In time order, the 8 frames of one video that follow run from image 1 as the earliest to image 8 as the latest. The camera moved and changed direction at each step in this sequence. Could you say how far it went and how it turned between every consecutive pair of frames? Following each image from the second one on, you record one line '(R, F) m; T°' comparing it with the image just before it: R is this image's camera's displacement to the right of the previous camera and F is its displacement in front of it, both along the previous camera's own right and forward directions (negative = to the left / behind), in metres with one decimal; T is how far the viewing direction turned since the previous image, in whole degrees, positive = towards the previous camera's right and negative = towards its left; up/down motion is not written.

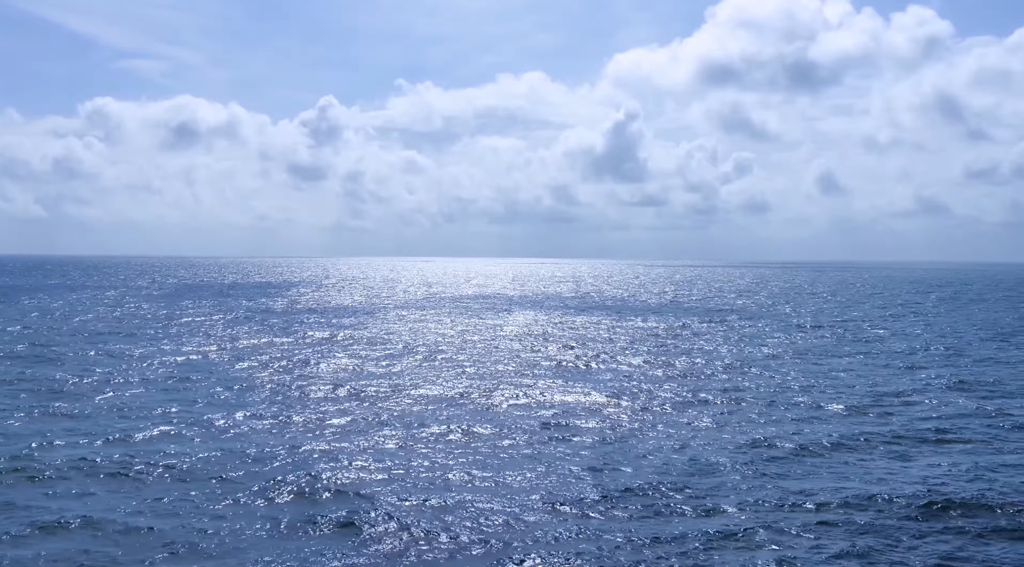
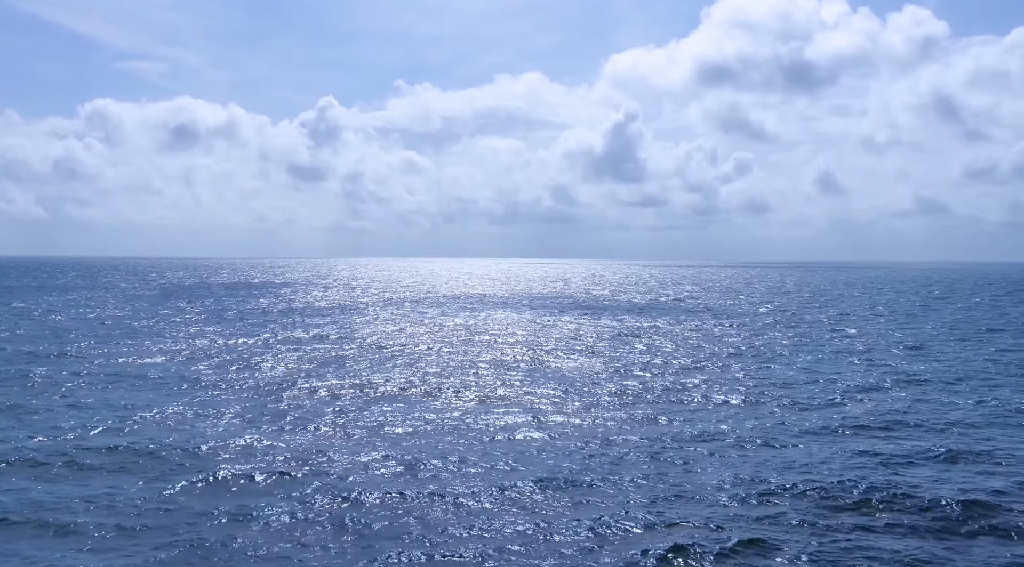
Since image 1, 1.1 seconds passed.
(+2.5, -0.6) m; 0°
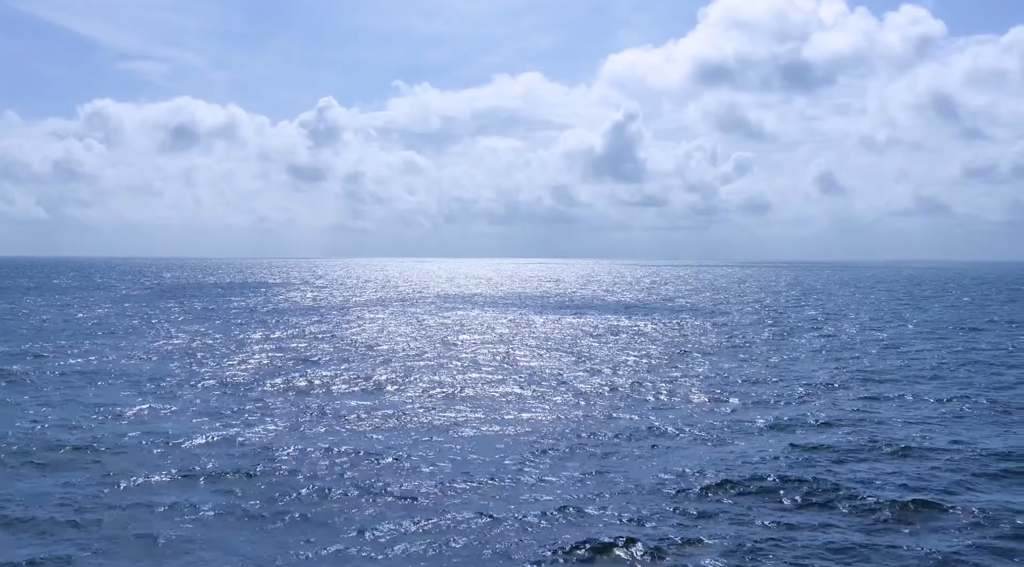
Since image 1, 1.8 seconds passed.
(+1.8, -0.7) m; 0°
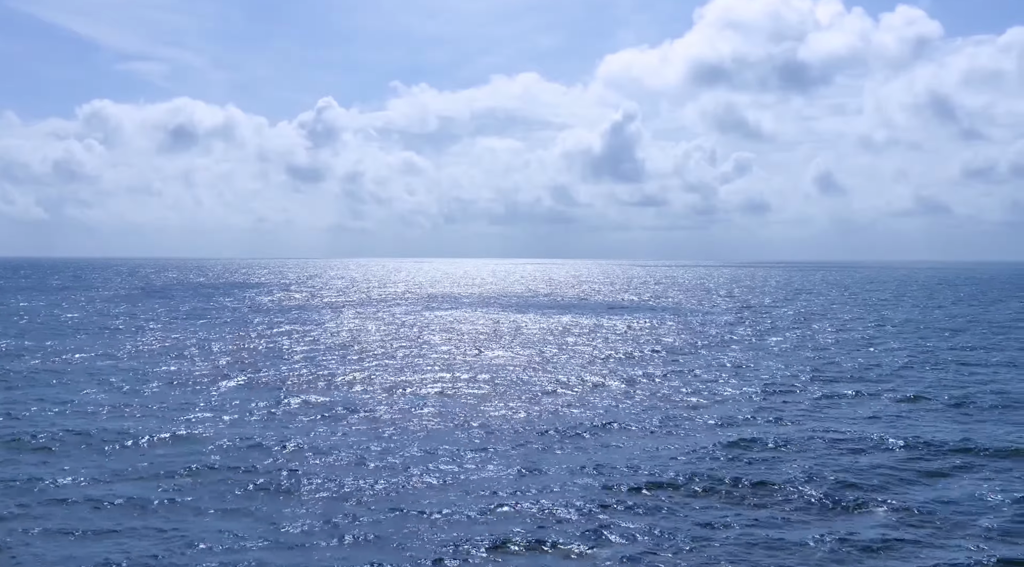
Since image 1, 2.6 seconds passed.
(+1.9, -0.7) m; 0°
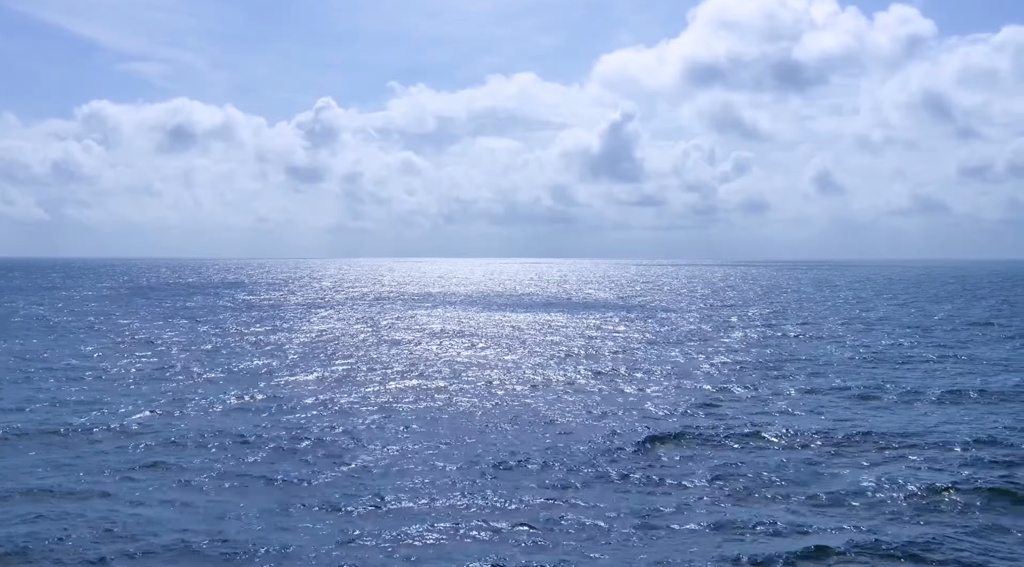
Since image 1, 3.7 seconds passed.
(+2.8, -1.2) m; 0°
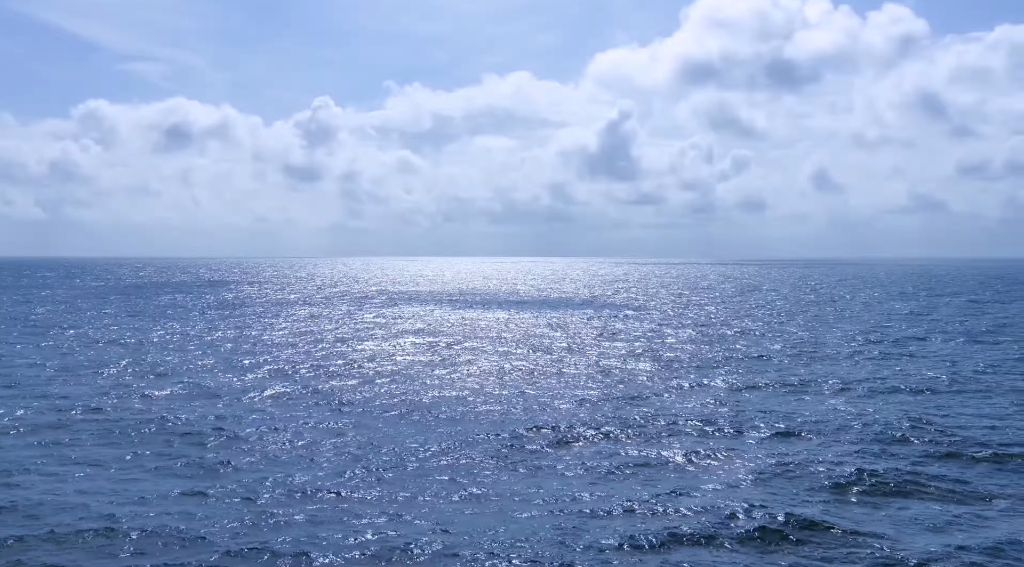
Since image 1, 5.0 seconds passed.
(+3.0, -0.6) m; 0°
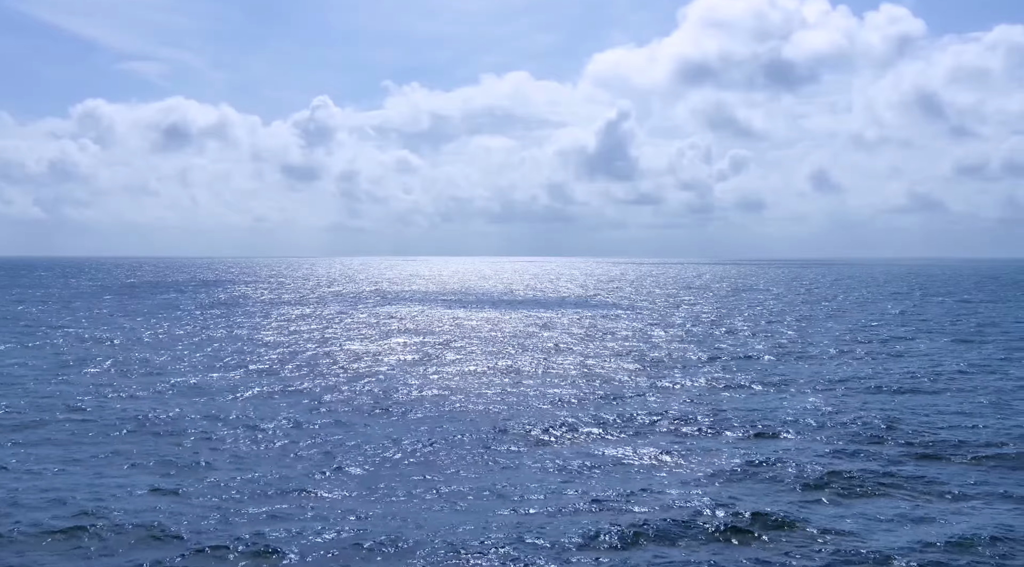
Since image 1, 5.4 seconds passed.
(-2.0, -1.2) m; 0°
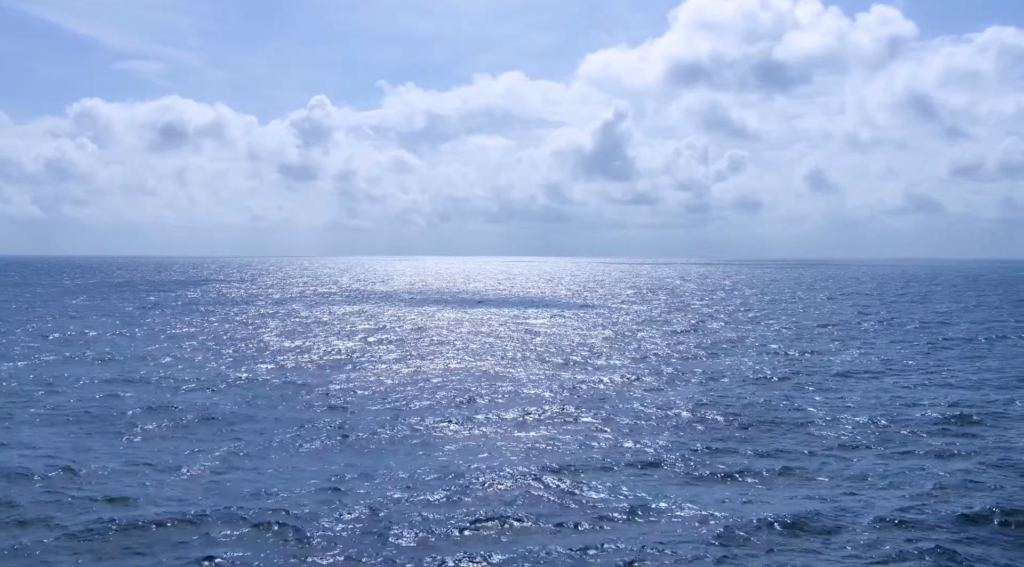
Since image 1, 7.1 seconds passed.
(+2.8, -1.2) m; 0°
